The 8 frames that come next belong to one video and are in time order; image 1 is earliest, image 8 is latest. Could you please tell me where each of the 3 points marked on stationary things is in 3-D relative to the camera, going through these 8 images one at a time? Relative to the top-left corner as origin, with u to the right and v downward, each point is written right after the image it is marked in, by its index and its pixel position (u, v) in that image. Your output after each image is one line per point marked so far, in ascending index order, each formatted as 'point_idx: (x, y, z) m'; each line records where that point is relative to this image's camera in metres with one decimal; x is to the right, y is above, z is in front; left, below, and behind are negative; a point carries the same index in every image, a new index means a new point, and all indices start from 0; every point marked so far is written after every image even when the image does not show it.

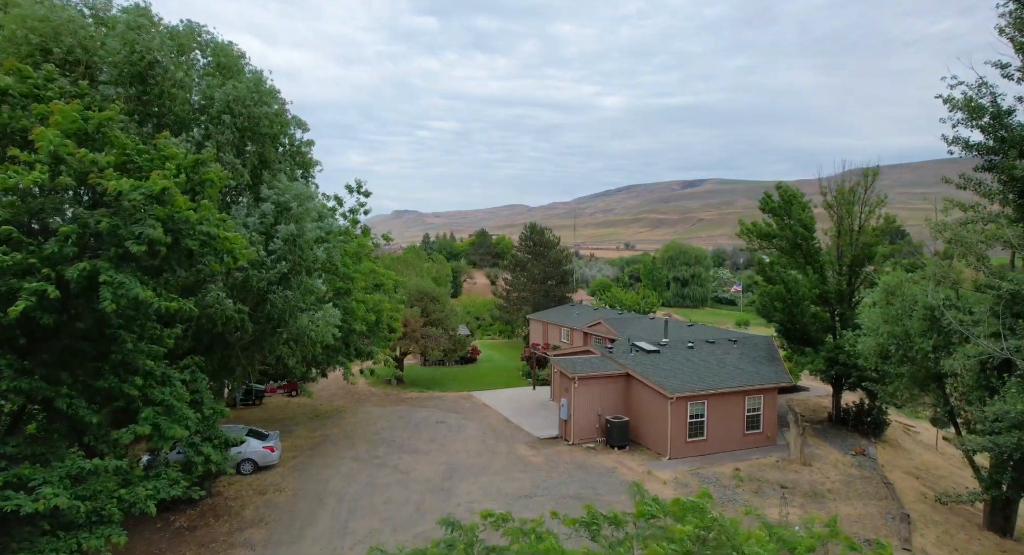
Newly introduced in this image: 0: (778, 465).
0: (+8.4, -5.9, +20.1) m
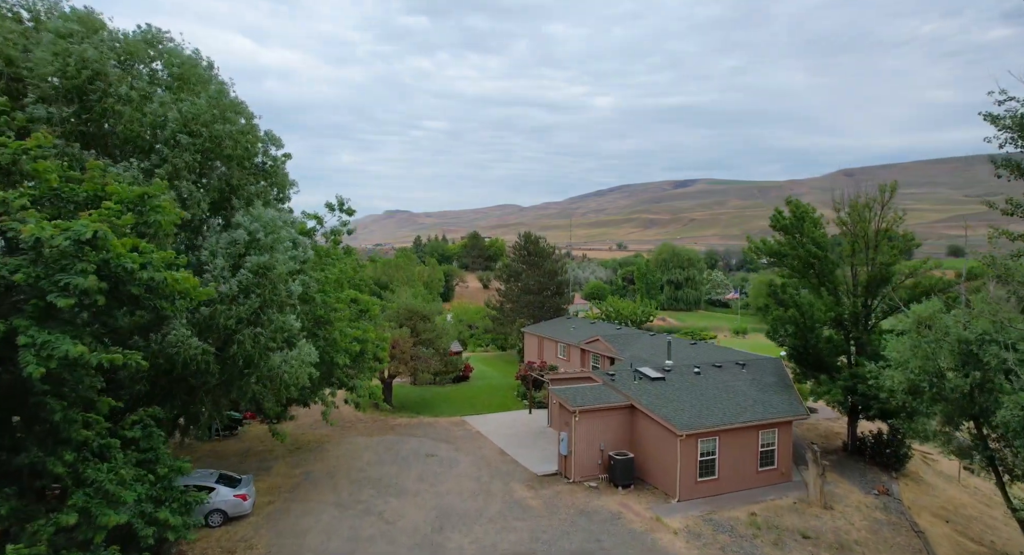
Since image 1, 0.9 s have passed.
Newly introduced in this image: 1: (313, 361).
0: (+8.3, -6.7, +18.6) m
1: (-4.3, -2.0, +13.9) m
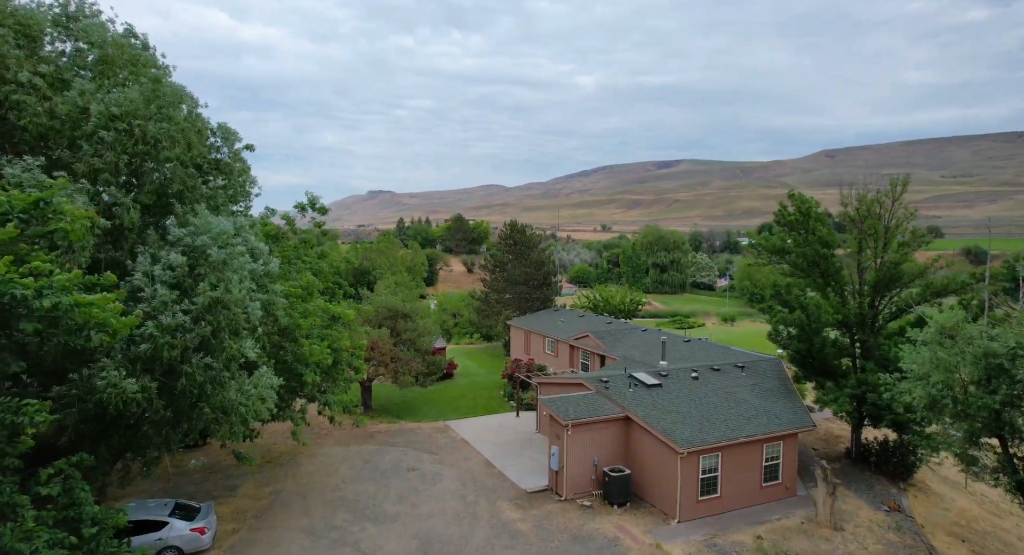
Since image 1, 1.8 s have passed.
0: (+7.9, -6.8, +17.3) m
1: (-4.5, -2.3, +12.3) m
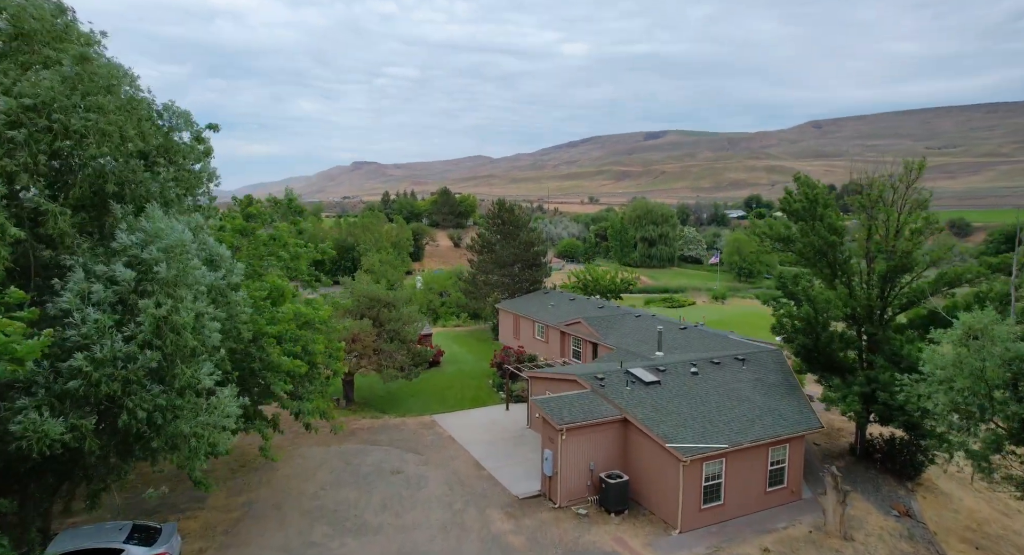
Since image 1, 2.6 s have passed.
0: (+7.7, -6.7, +16.4) m
1: (-4.6, -2.4, +10.8) m
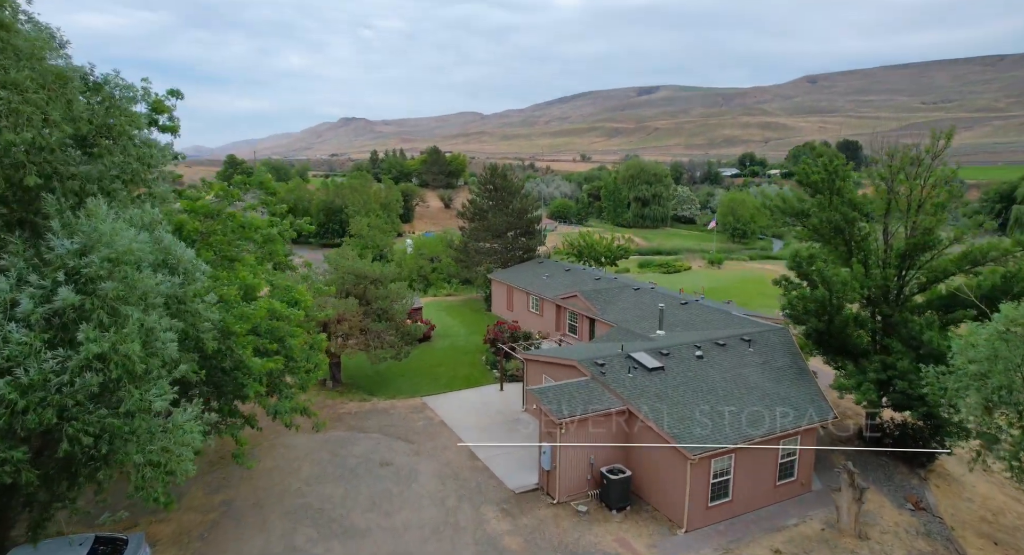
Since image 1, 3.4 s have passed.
0: (+7.6, -6.3, +15.5) m
1: (-4.6, -2.4, +9.6) m
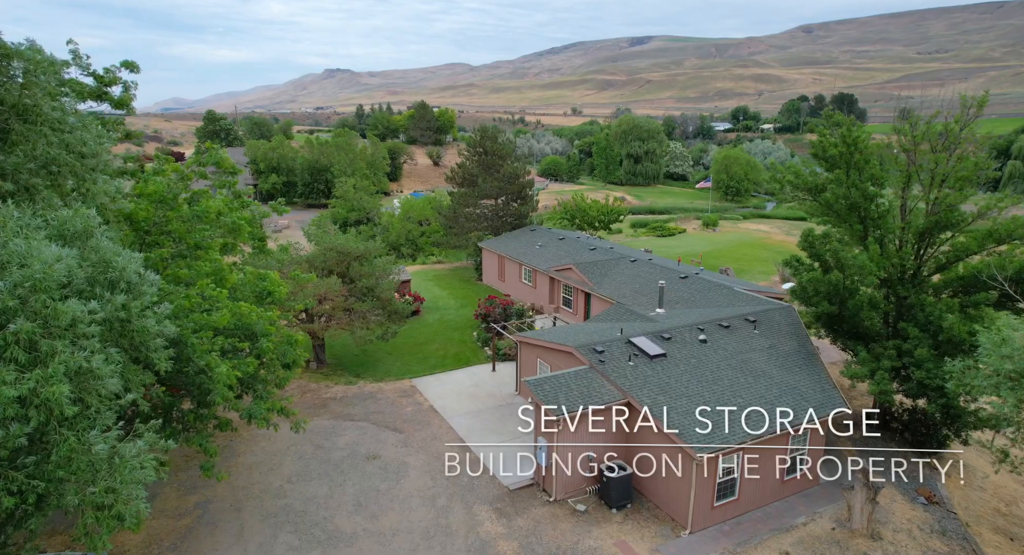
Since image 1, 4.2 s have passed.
0: (+7.5, -6.0, +14.7) m
1: (-4.7, -2.6, +8.3) m
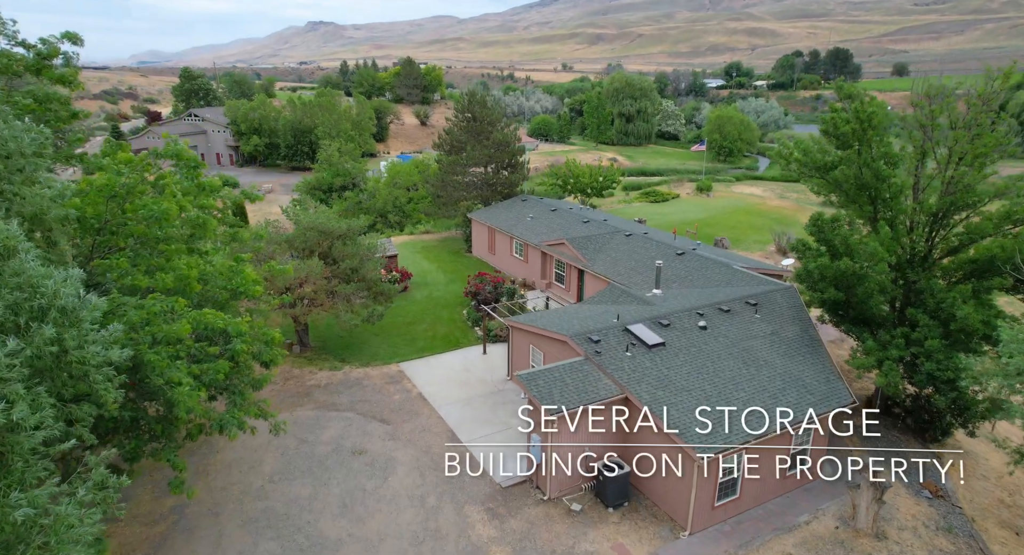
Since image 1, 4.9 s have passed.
0: (+7.4, -5.8, +14.2) m
1: (-4.8, -2.9, +7.4) m
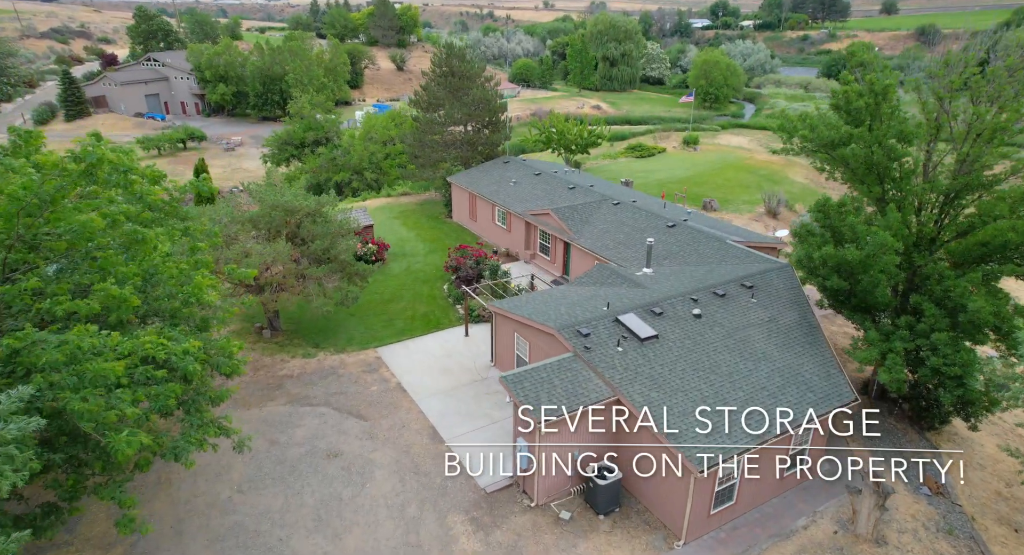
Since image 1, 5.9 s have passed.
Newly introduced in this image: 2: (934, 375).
0: (+7.1, -5.7, +13.7) m
1: (-4.9, -3.6, +6.3) m
2: (+10.2, -2.3, +15.5) m
